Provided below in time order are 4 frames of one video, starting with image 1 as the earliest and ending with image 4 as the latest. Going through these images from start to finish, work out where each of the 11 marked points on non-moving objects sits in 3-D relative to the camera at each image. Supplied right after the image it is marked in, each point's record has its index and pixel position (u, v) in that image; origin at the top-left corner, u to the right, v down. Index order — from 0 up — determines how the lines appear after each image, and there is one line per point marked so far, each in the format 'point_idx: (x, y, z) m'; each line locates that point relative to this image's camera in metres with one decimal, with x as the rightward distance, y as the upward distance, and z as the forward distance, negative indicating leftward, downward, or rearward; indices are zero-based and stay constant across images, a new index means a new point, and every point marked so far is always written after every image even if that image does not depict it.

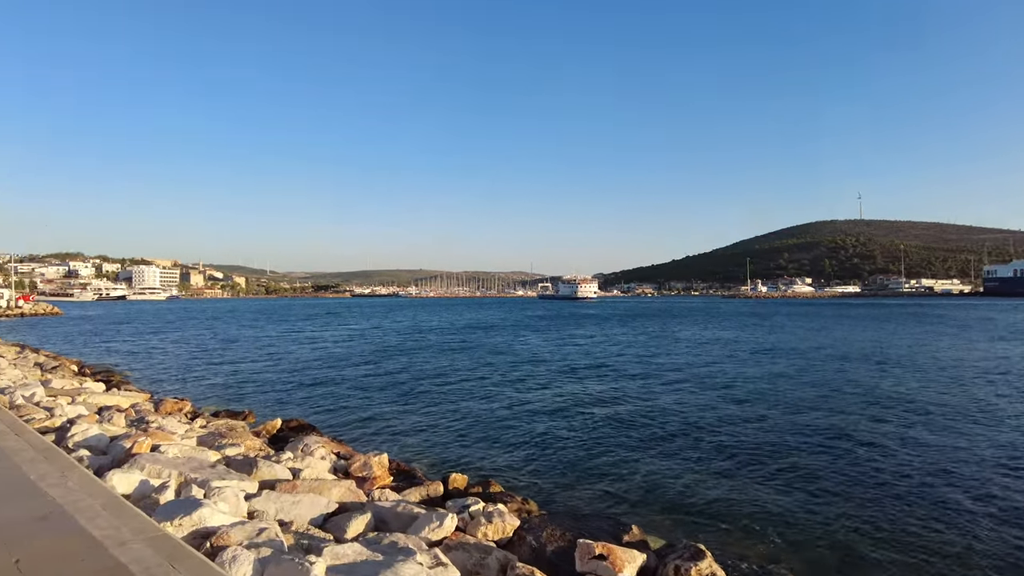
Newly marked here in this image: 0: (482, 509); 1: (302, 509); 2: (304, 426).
0: (-0.3, -2.5, +7.1) m
1: (-2.2, -2.3, +6.6) m
2: (-3.9, -2.6, +11.7) m
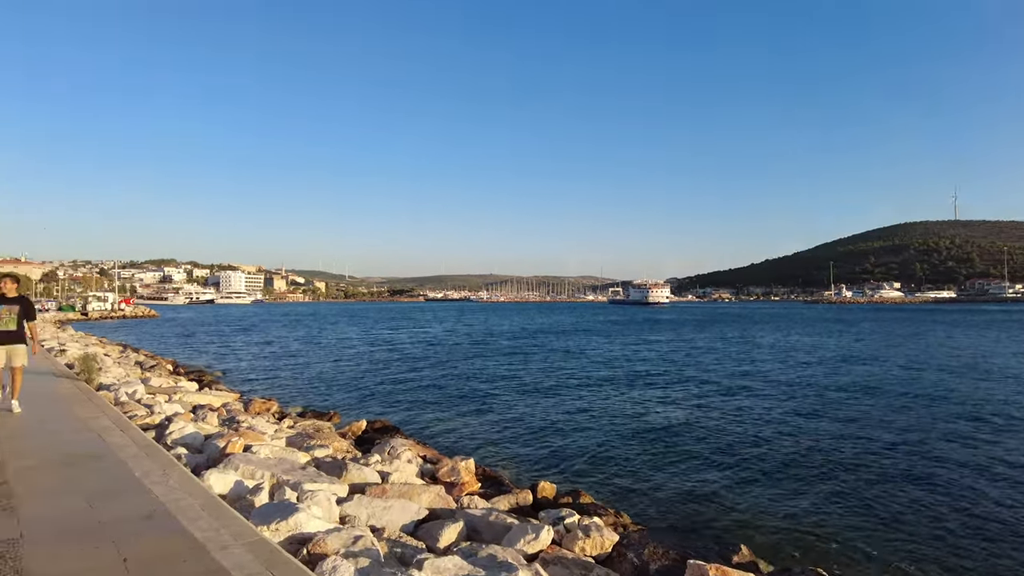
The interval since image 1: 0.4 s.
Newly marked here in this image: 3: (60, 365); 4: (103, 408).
0: (+0.7, -2.5, +6.7) m
1: (-1.2, -2.3, +6.4) m
2: (-2.3, -2.6, +11.7) m
3: (-10.0, -1.7, +13.8) m
4: (-5.8, -1.7, +8.8) m
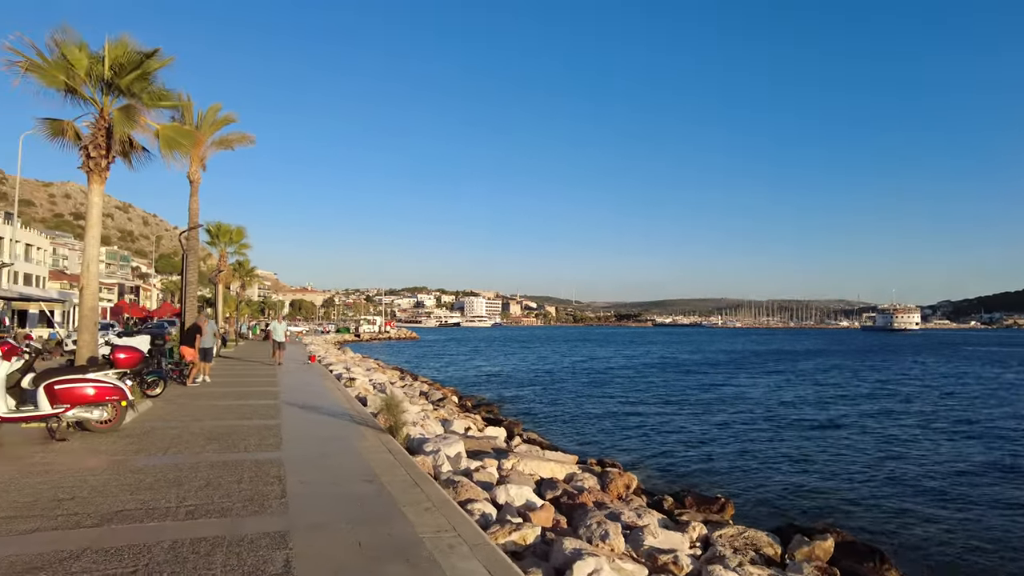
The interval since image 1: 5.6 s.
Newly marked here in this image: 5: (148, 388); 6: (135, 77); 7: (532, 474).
0: (+4.8, -2.4, +0.8) m
1: (+2.9, -2.2, +1.1) m
2: (+3.7, -2.7, +6.4) m
3: (-2.8, -2.0, +11.1) m
4: (-0.6, -1.7, +5.0) m
5: (-6.6, -1.8, +11.3) m
6: (-6.1, +3.5, +10.2) m
7: (+0.2, -2.3, +8.0) m
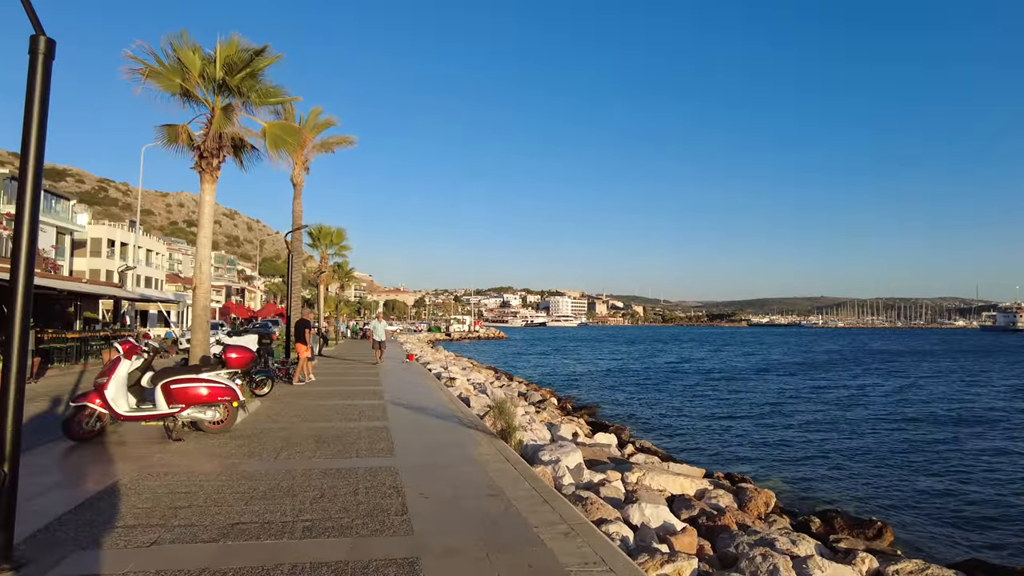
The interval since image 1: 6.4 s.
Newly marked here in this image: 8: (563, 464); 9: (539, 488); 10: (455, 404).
0: (+5.3, -2.3, -0.6) m
1: (+3.4, -2.1, 0.0) m
2: (+4.9, -2.7, +5.2) m
3: (-0.9, -2.0, +10.7) m
4: (+0.5, -1.7, +4.3) m
5: (-4.6, -1.8, +11.4) m
6: (-4.4, +3.5, +10.3) m
7: (+1.7, -2.3, +7.2) m
8: (+0.6, -2.0, +7.0) m
9: (+0.3, -1.7, +5.4) m
10: (-1.0, -1.9, +10.5) m
